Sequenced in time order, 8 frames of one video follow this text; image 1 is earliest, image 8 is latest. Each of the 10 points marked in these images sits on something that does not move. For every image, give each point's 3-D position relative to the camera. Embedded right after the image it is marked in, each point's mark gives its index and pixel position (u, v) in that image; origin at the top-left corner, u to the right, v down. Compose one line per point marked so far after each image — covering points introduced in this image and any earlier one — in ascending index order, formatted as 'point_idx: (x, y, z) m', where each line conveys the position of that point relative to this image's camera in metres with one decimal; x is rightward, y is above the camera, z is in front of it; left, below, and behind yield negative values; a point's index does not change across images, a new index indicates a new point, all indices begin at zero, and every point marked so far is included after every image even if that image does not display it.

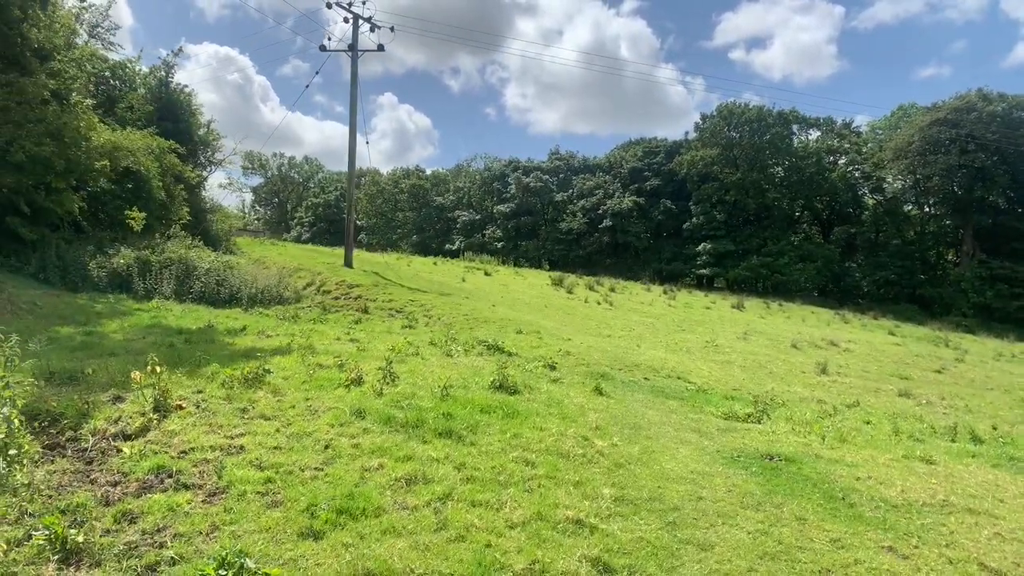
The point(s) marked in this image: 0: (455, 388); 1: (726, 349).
0: (-0.5, -0.9, +7.1) m
1: (+4.8, -1.4, +17.8) m
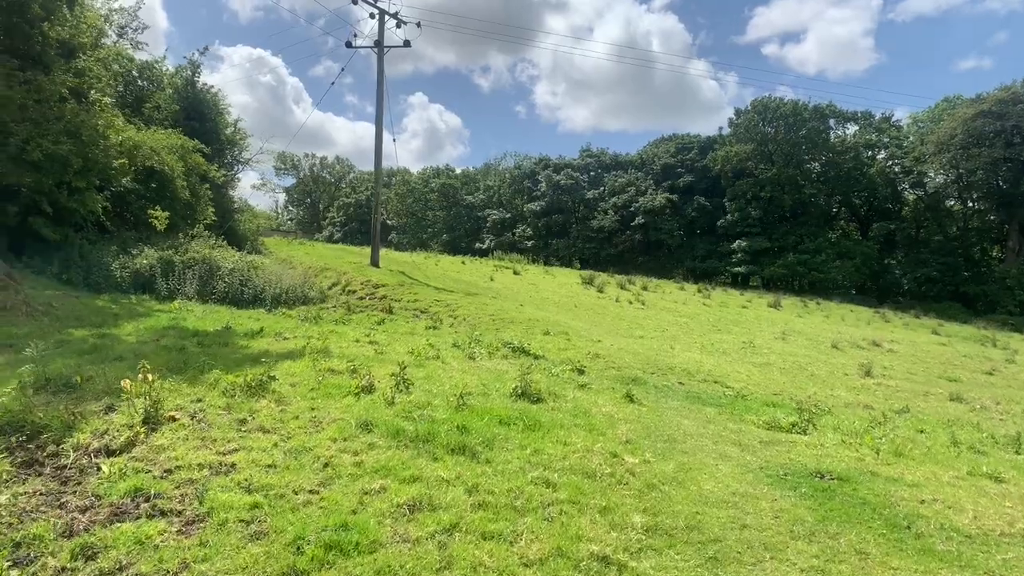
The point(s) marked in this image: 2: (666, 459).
0: (-0.3, -0.9, +6.6) m
1: (+5.4, -1.4, +17.0) m
2: (+1.1, -1.2, +5.5) m
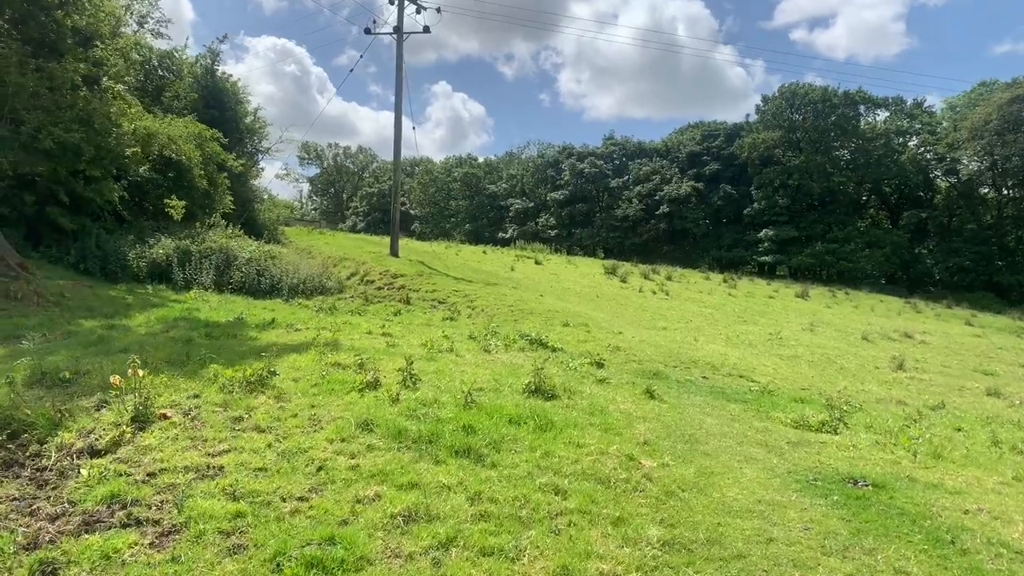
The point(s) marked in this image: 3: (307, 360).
0: (-0.2, -0.8, +6.3) m
1: (+5.8, -1.1, +16.5) m
2: (+1.1, -1.1, +5.2) m
3: (-1.9, -0.7, +7.2) m
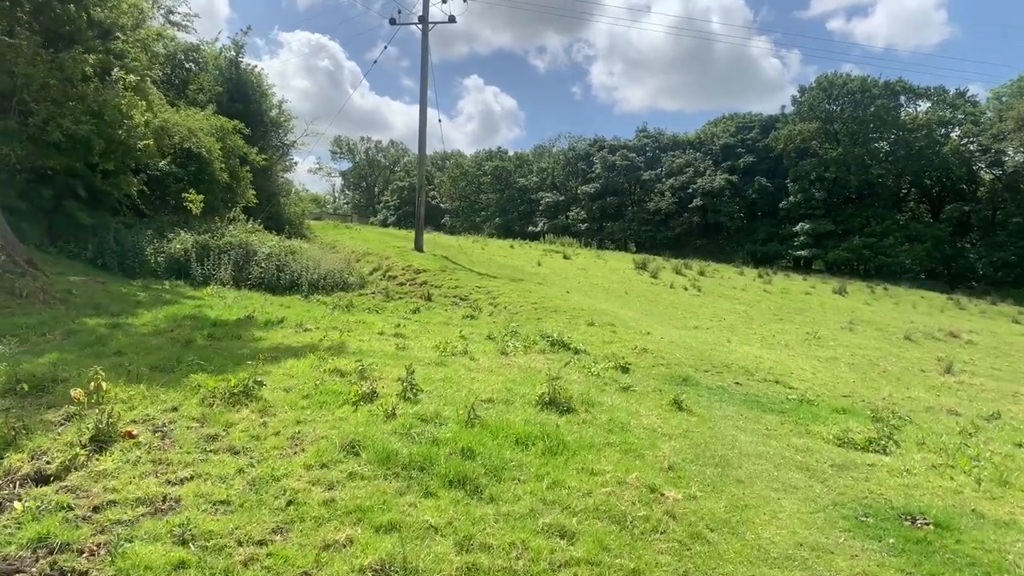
0: (-0.1, -0.9, +5.7) m
1: (+6.3, -1.1, +15.7) m
2: (+1.2, -1.2, +4.5) m
3: (-1.7, -0.7, +6.6) m
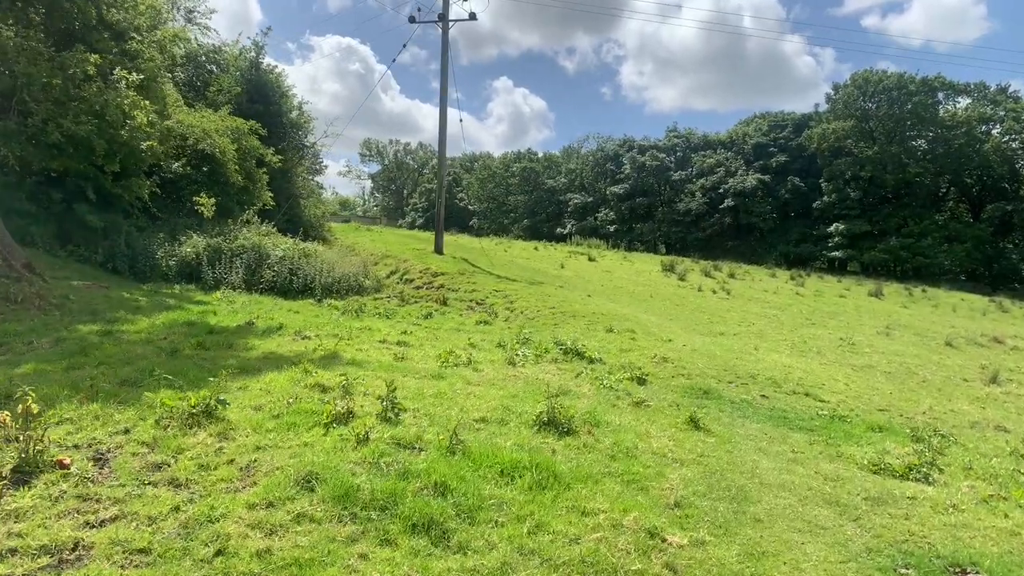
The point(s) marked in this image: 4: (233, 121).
0: (-0.2, -0.9, +5.1) m
1: (+6.6, -1.2, +14.9) m
2: (+1.1, -1.2, +3.9) m
3: (-1.8, -0.7, +6.1) m
4: (-7.0, +4.2, +20.0) m
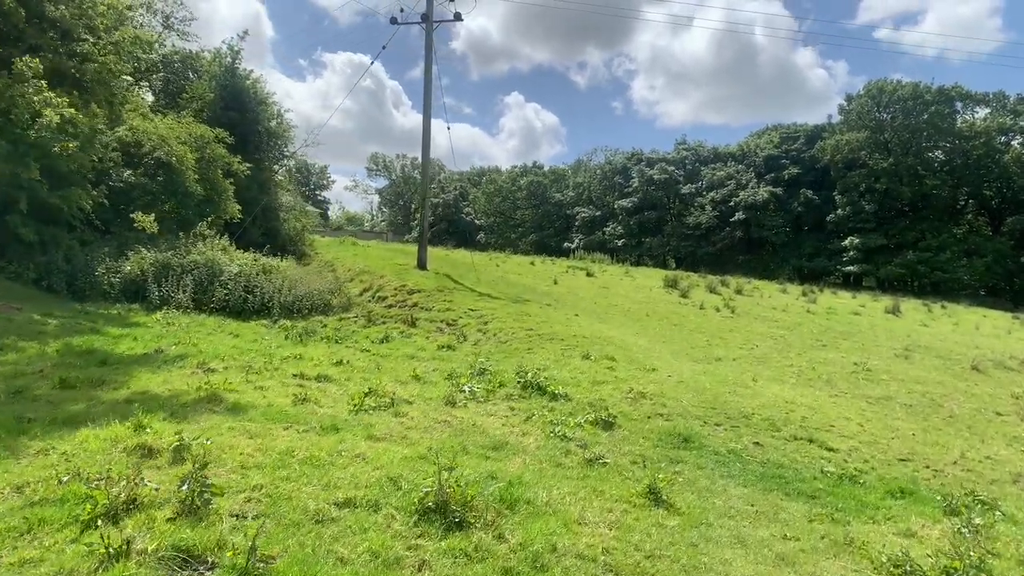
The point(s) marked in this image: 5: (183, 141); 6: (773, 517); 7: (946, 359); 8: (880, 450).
0: (-0.8, -1.1, +3.6) m
1: (+6.1, -1.5, +13.2) m
2: (+0.4, -1.3, +2.3) m
3: (-2.4, -0.9, +4.6) m
4: (-7.4, +3.8, +18.6) m
5: (-7.4, +3.3, +18.1) m
6: (+1.7, -1.4, +5.1) m
7: (+9.3, -1.5, +17.1) m
8: (+3.5, -1.5, +7.5) m
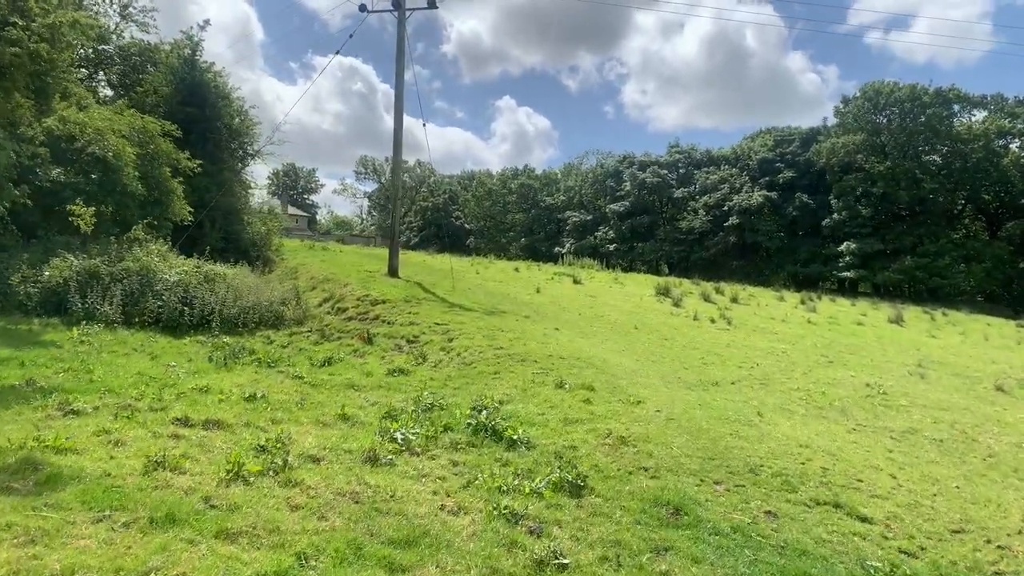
0: (-1.2, -1.2, +1.9) m
1: (+5.6, -1.7, +11.5) m
2: (0.0, -1.5, +0.6) m
3: (-2.8, -1.0, +2.9) m
4: (-7.9, +3.5, +16.9) m
5: (-7.9, +3.1, +16.4) m
6: (+1.3, -1.6, +3.4) m
7: (+8.8, -1.7, +15.5) m
8: (+3.1, -1.7, +5.9) m
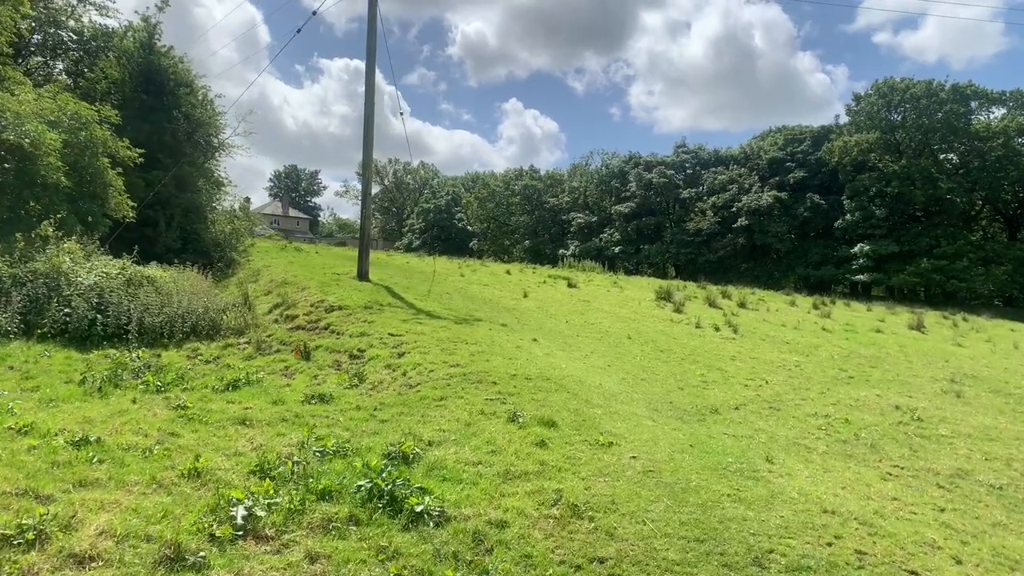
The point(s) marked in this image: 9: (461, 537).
0: (-1.9, -1.2, -0.1) m
1: (+5.1, -1.7, +9.5) m
2: (-0.6, -1.5, -1.4) m
3: (-3.4, -1.0, +0.9) m
4: (-8.4, +3.5, +15.0) m
5: (-8.4, +3.1, +14.5) m
6: (+0.7, -1.6, +1.4) m
7: (+8.4, -1.8, +13.4) m
8: (+2.5, -1.7, +3.9) m
9: (-0.2, -1.4, +4.4) m
